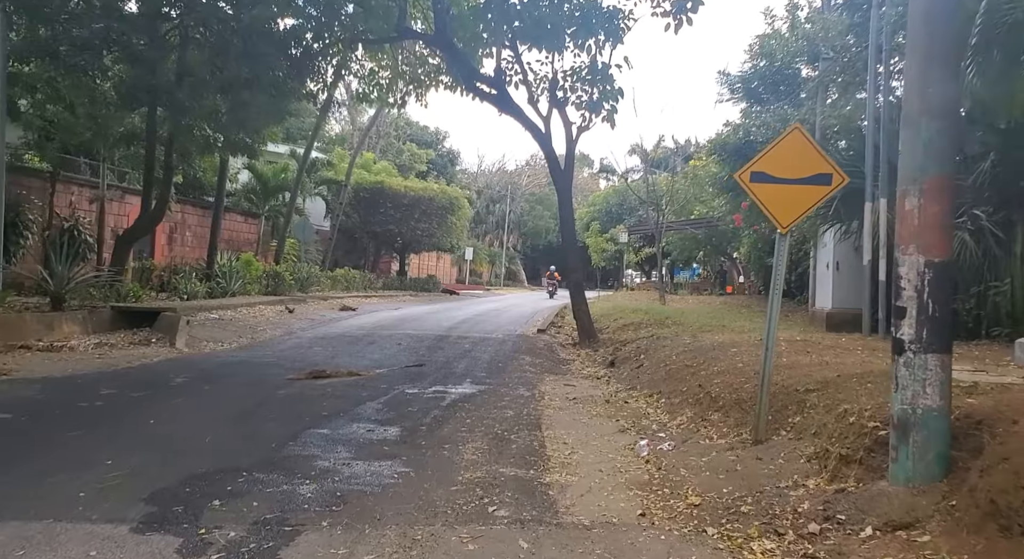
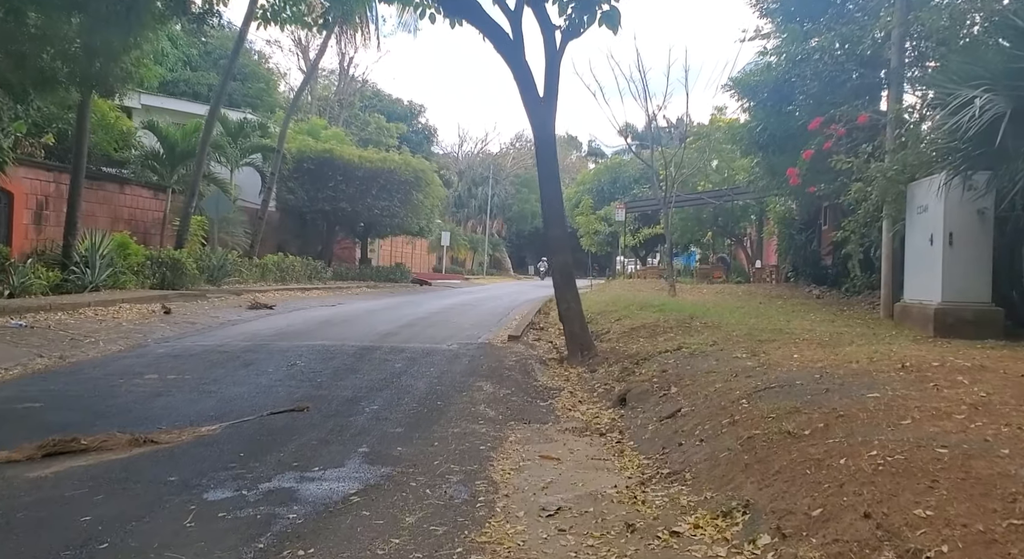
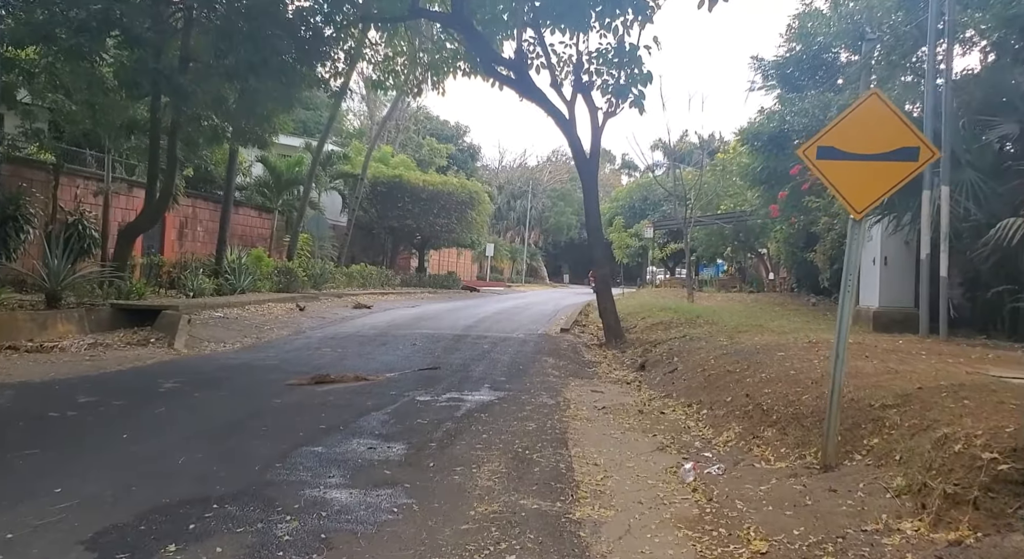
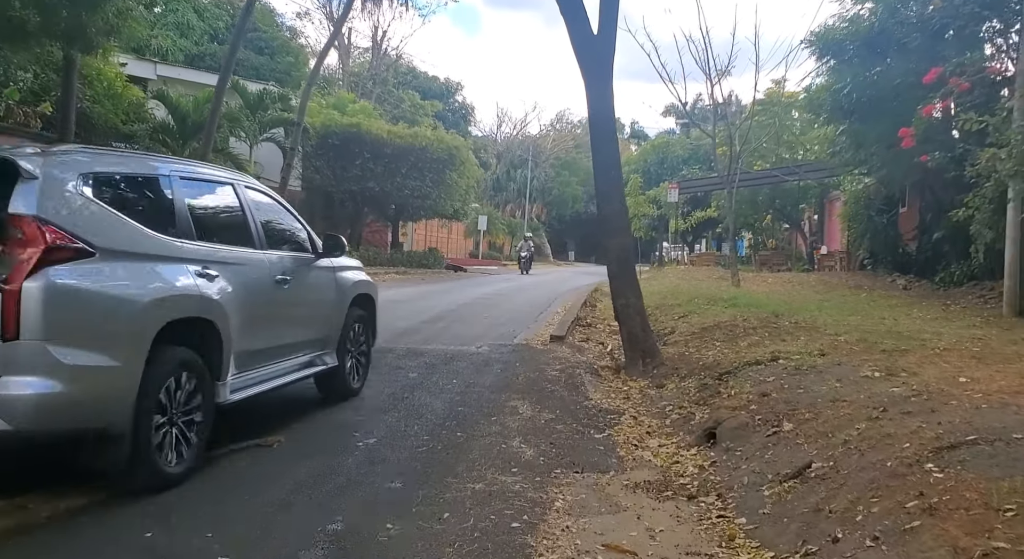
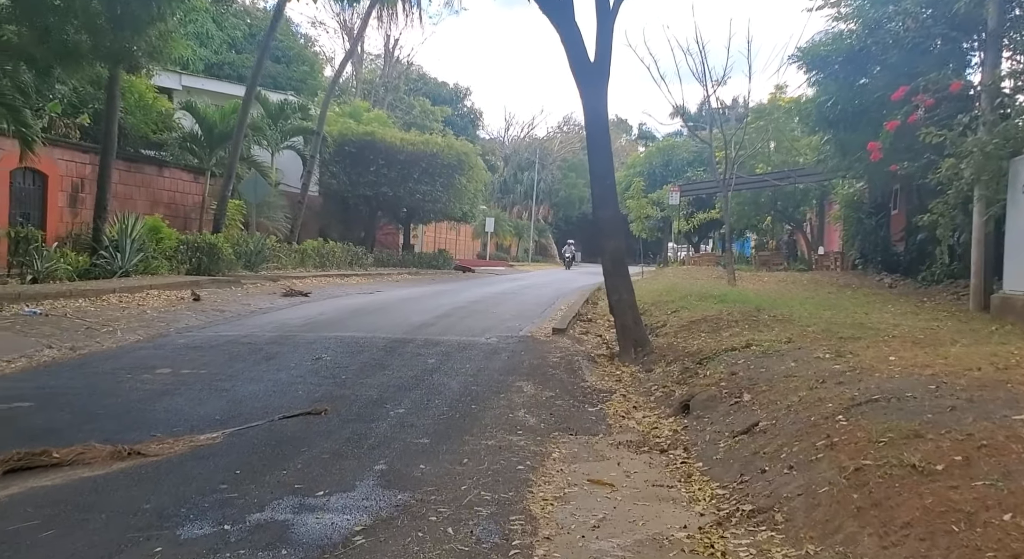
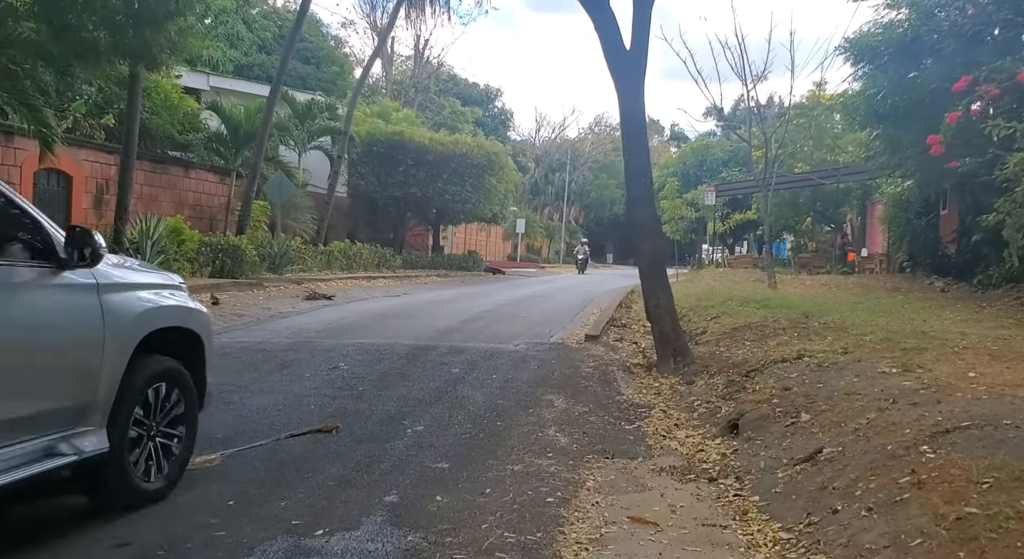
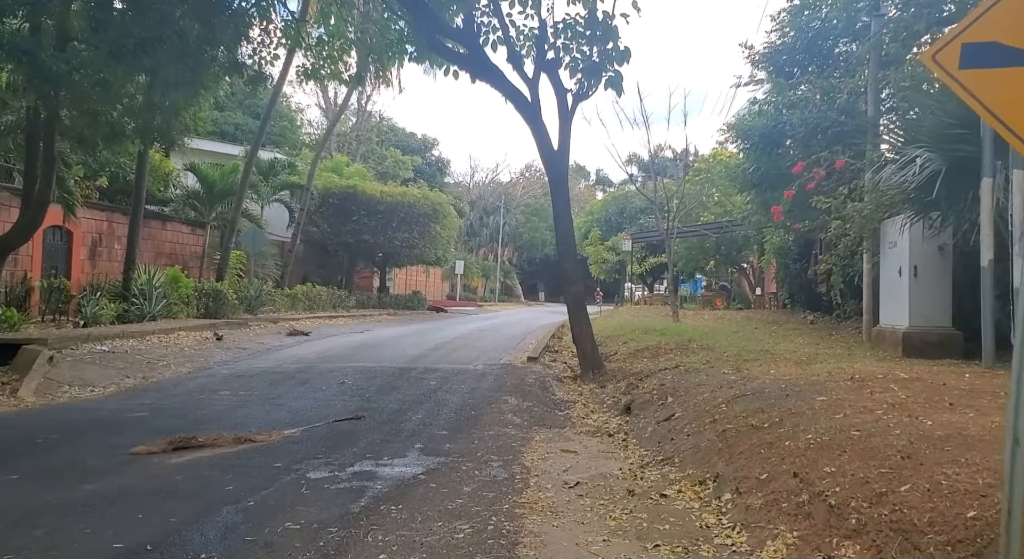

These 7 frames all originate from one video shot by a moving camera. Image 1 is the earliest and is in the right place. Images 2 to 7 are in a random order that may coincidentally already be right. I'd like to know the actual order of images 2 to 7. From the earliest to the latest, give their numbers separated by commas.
3, 7, 2, 5, 6, 4
